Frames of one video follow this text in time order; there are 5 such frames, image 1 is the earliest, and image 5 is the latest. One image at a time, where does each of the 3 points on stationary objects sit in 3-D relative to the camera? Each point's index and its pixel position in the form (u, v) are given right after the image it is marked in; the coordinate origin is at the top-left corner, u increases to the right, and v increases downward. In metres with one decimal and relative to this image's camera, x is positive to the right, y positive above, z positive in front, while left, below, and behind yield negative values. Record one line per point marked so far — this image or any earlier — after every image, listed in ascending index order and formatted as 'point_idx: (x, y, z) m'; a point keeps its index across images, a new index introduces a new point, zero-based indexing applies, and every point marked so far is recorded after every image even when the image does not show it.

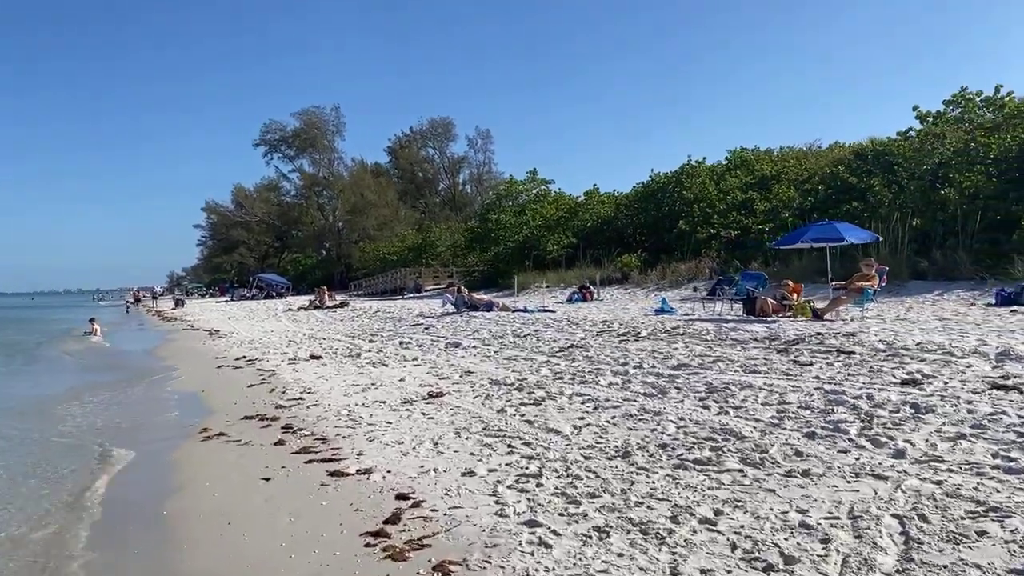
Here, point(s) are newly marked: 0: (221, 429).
0: (-2.8, -1.4, +7.9) m
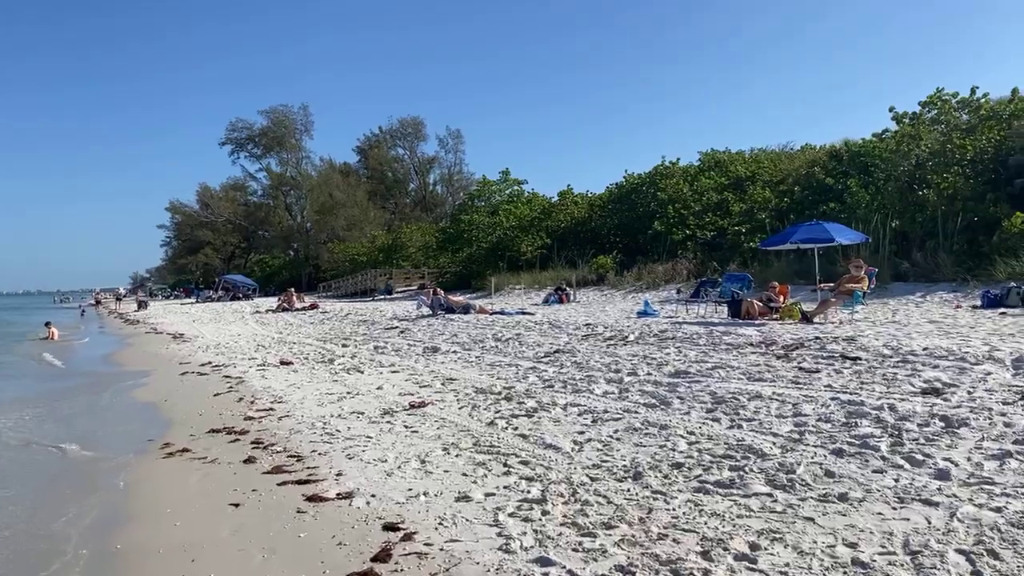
0: (-2.9, -1.4, +7.2) m
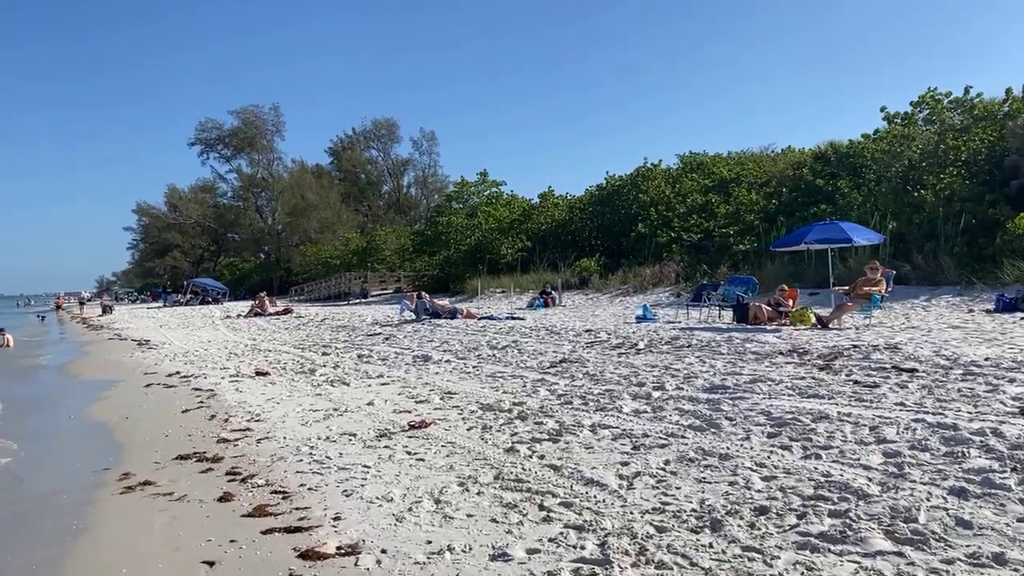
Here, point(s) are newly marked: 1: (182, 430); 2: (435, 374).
0: (-2.8, -1.4, +6.2) m
1: (-3.3, -1.4, +7.9) m
2: (-1.0, -1.1, +10.0) m
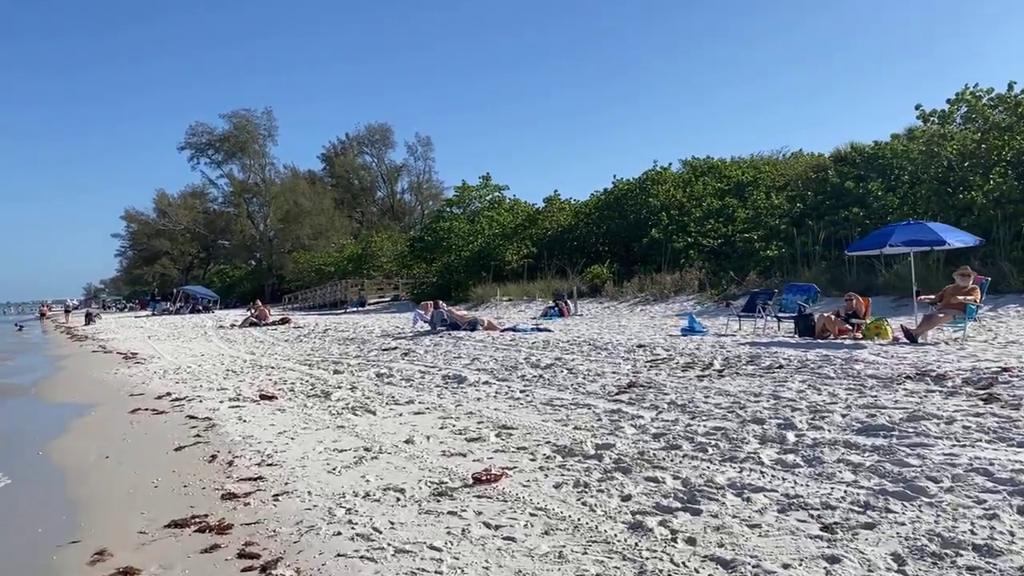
0: (-2.2, -1.5, +4.5) m
1: (-2.6, -1.5, +6.3) m
2: (-0.4, -1.2, +8.4) m
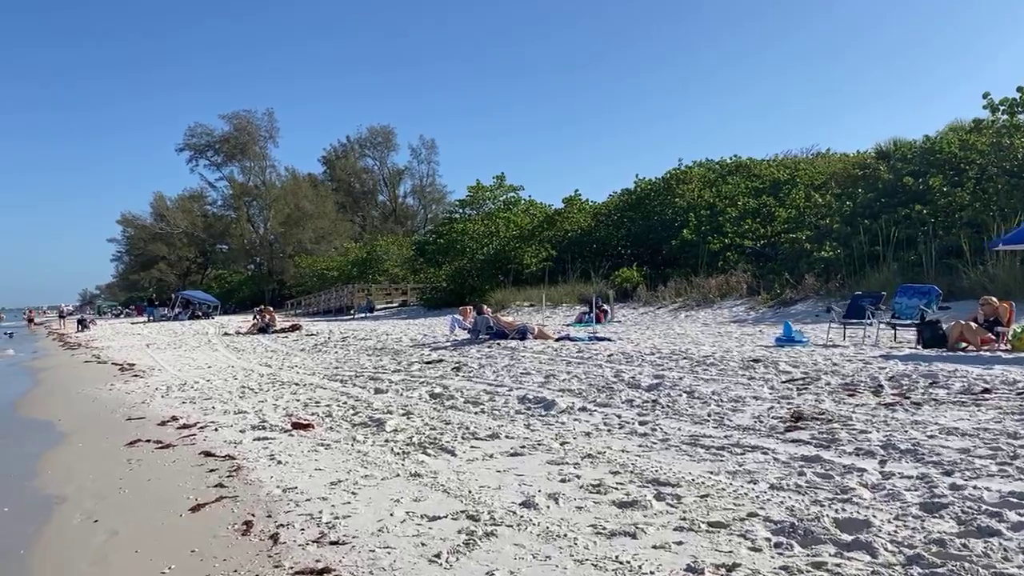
0: (-1.2, -1.5, +2.5) m
1: (-1.7, -1.5, +4.3) m
2: (+0.6, -1.2, +6.3) m
